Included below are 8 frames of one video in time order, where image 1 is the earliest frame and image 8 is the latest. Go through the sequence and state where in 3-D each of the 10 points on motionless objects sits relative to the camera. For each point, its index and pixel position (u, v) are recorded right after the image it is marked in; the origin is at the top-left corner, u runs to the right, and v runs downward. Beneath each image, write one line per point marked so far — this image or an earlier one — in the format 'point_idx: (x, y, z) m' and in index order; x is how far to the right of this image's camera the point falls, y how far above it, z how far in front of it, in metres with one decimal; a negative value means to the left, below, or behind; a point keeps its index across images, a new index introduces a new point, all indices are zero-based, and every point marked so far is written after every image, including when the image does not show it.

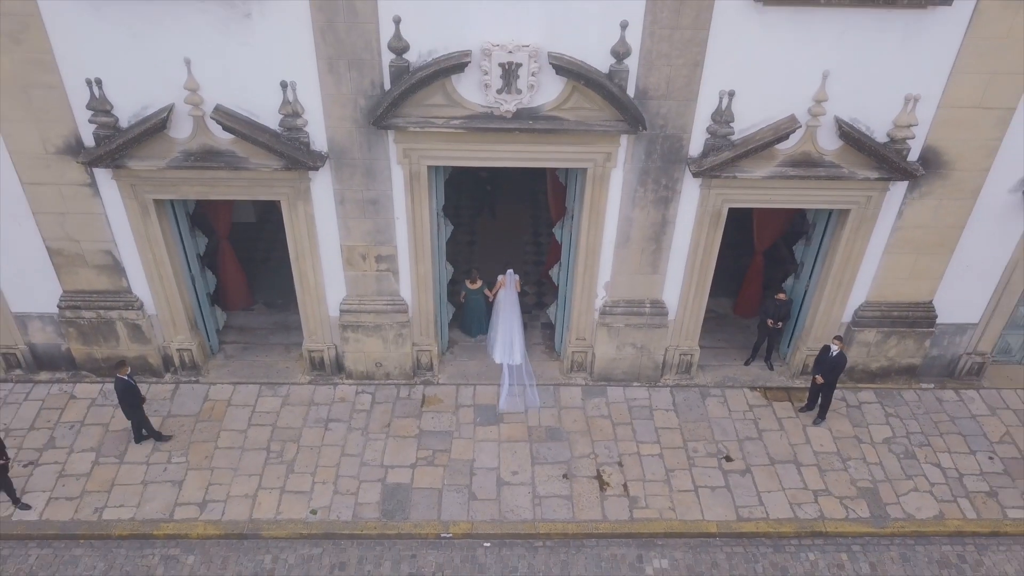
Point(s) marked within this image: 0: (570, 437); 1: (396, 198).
0: (+0.8, -1.9, +10.1) m
1: (-1.4, +1.1, +9.2) m
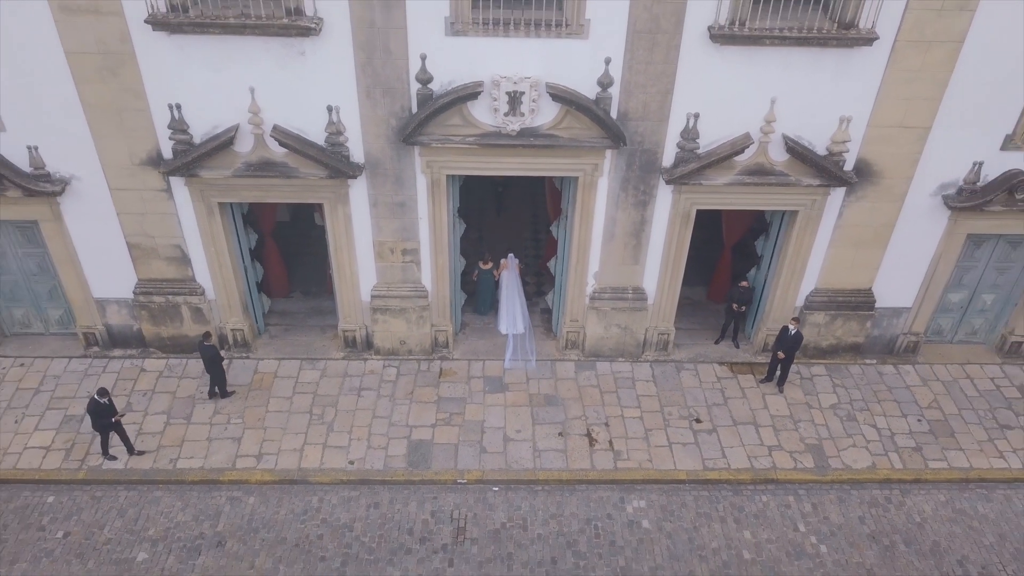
0: (+0.8, -1.8, +11.9) m
1: (-1.3, +1.3, +11.0) m
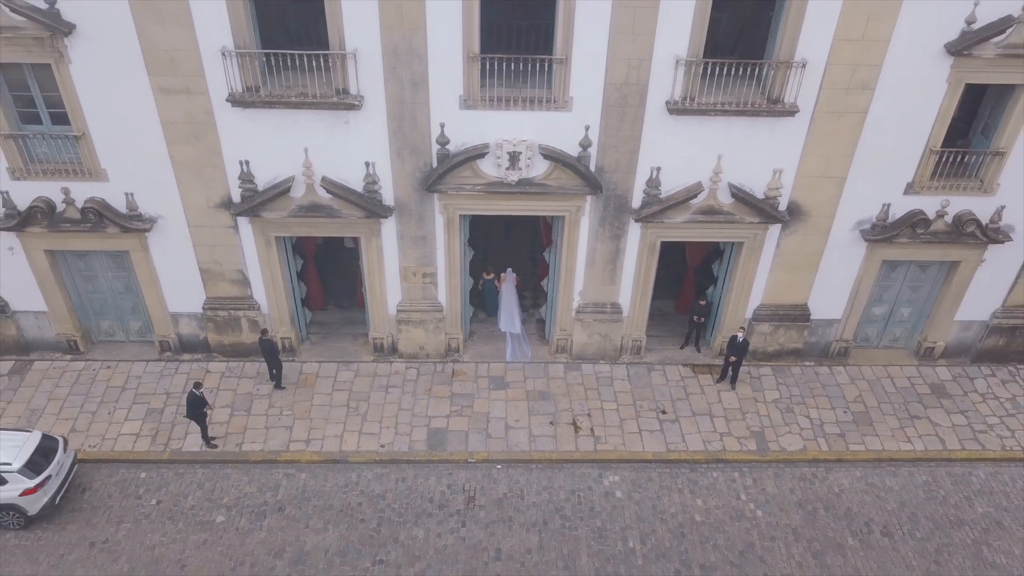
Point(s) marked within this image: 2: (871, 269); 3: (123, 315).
0: (+0.8, -2.1, +14.6) m
1: (-1.3, +1.0, +13.7) m
2: (+6.6, +0.4, +14.1) m
3: (-7.5, -0.5, +14.8) m
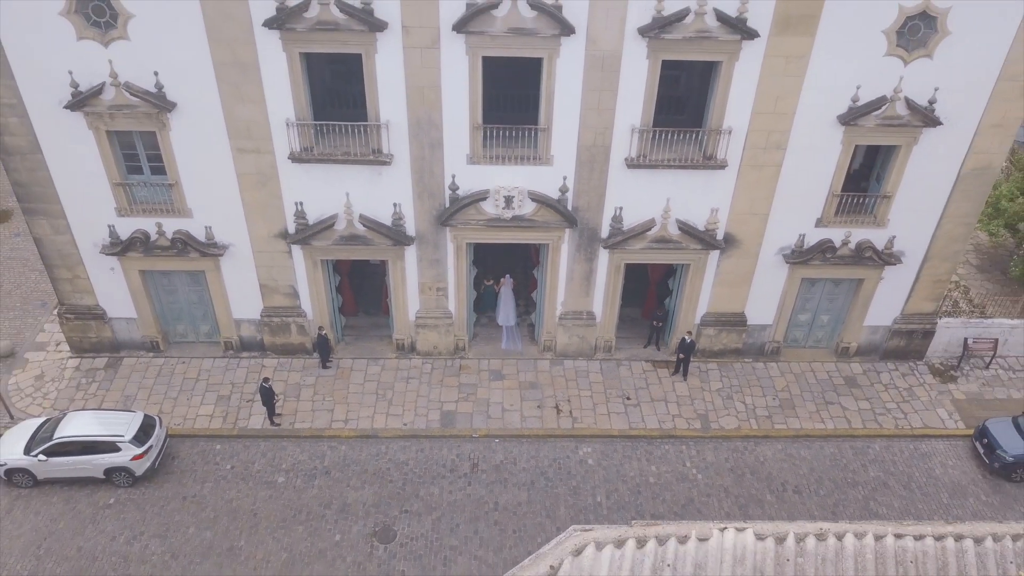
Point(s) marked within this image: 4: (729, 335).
0: (+0.7, -2.3, +18.2) m
1: (-1.4, +0.7, +17.3) m
2: (+6.5, +0.1, +17.7) m
3: (-7.6, -0.8, +18.5) m
4: (+5.2, -1.1, +18.6) m
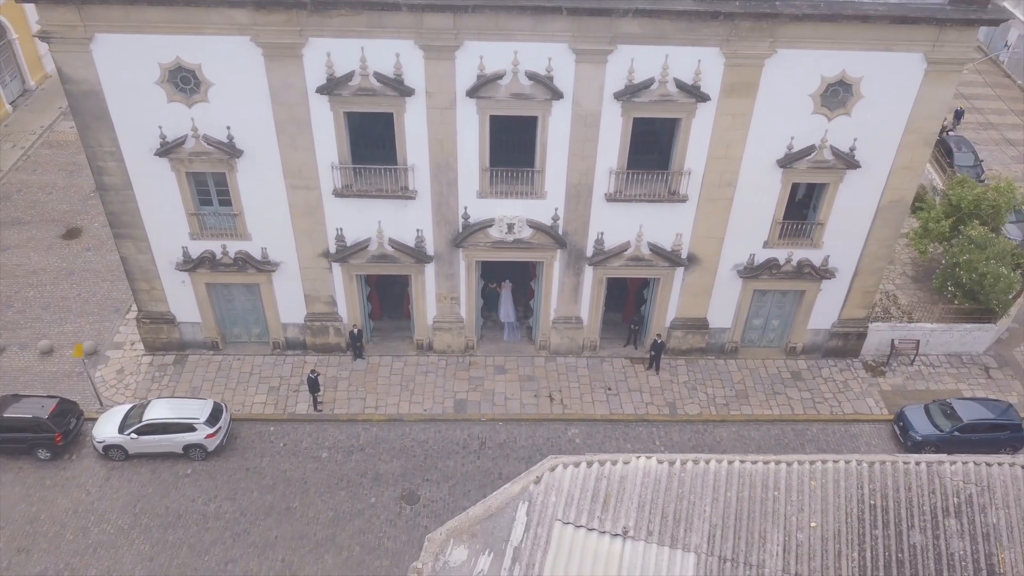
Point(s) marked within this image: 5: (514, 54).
0: (+0.8, -2.6, +21.8) m
1: (-1.4, +0.4, +20.9) m
2: (+6.5, -0.2, +21.3) m
3: (-7.6, -1.0, +22.1) m
4: (+5.3, -1.4, +22.2) m
5: (+0.1, +5.2, +17.1) m
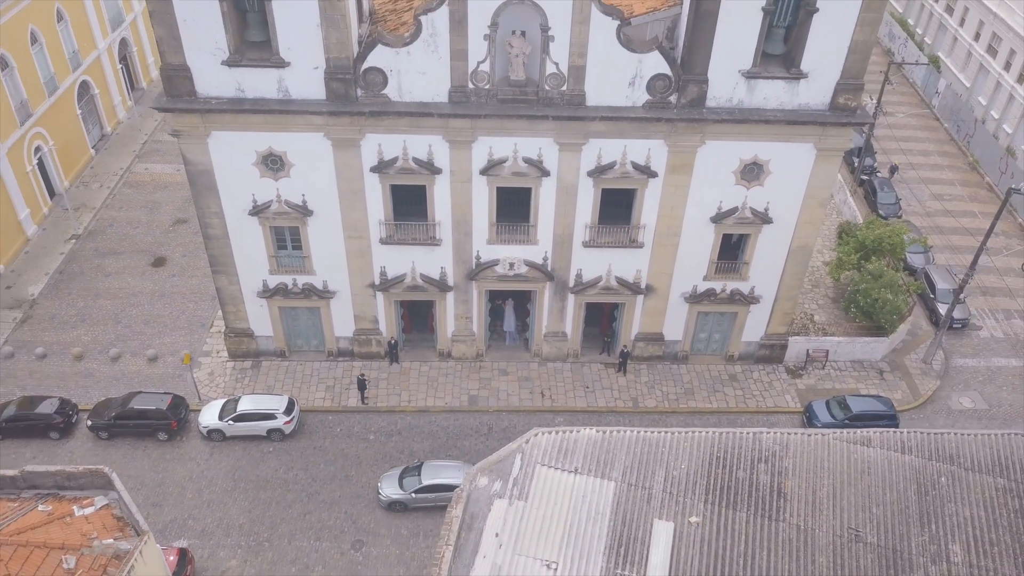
0: (+0.8, -3.4, +28.3) m
1: (-1.4, -0.4, +27.4) m
2: (+6.5, -1.0, +27.8) m
3: (-7.5, -1.8, +28.6) m
4: (+5.3, -2.2, +28.6) m
5: (+0.1, +4.4, +23.5) m
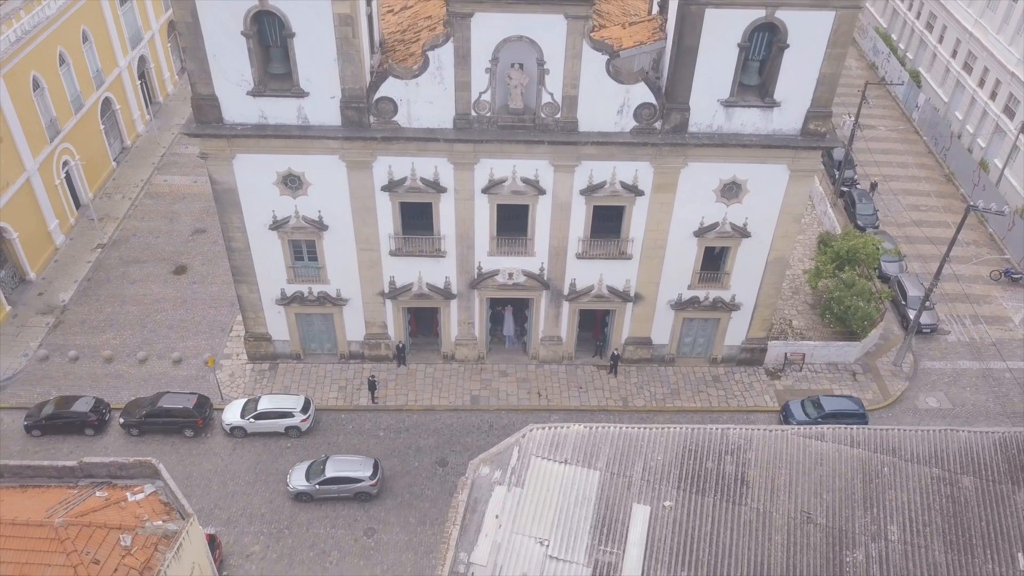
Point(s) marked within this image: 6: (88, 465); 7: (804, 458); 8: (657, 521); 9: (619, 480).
0: (+0.7, -3.7, +30.5) m
1: (-1.4, -0.7, +29.6) m
2: (+6.5, -1.3, +29.9) m
3: (-7.6, -2.1, +30.8) m
4: (+5.3, -2.5, +30.8) m
5: (0.0, +4.1, +25.7) m
6: (-9.9, -4.1, +18.0) m
7: (+6.5, -3.8, +17.1) m
8: (+3.0, -4.9, +16.1) m
9: (+2.3, -4.2, +16.8) m
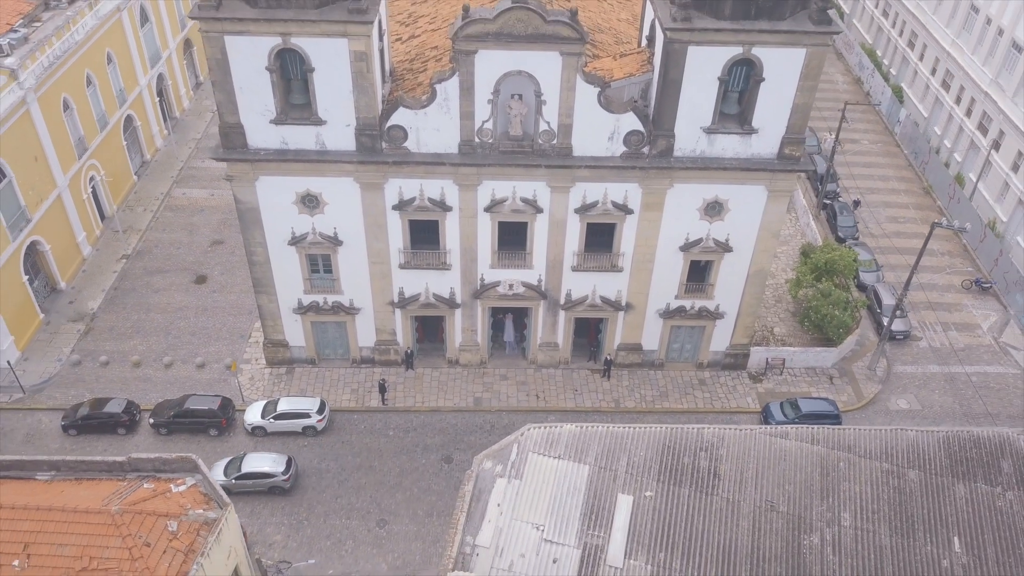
0: (+0.7, -4.1, +32.8) m
1: (-1.4, -1.1, +31.8) m
2: (+6.5, -1.7, +32.2) m
3: (-7.6, -2.5, +33.0) m
4: (+5.3, -2.9, +33.1) m
5: (0.0, +3.7, +28.0) m
6: (-9.9, -4.5, +20.3) m
7: (+6.5, -4.2, +19.4) m
8: (+3.0, -5.3, +18.4) m
9: (+2.3, -4.6, +19.1) m
